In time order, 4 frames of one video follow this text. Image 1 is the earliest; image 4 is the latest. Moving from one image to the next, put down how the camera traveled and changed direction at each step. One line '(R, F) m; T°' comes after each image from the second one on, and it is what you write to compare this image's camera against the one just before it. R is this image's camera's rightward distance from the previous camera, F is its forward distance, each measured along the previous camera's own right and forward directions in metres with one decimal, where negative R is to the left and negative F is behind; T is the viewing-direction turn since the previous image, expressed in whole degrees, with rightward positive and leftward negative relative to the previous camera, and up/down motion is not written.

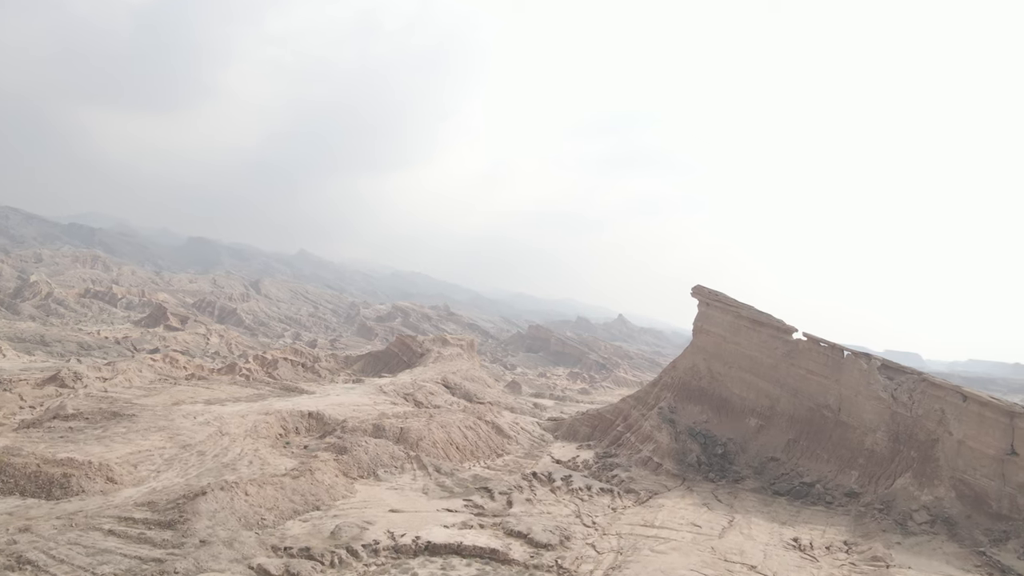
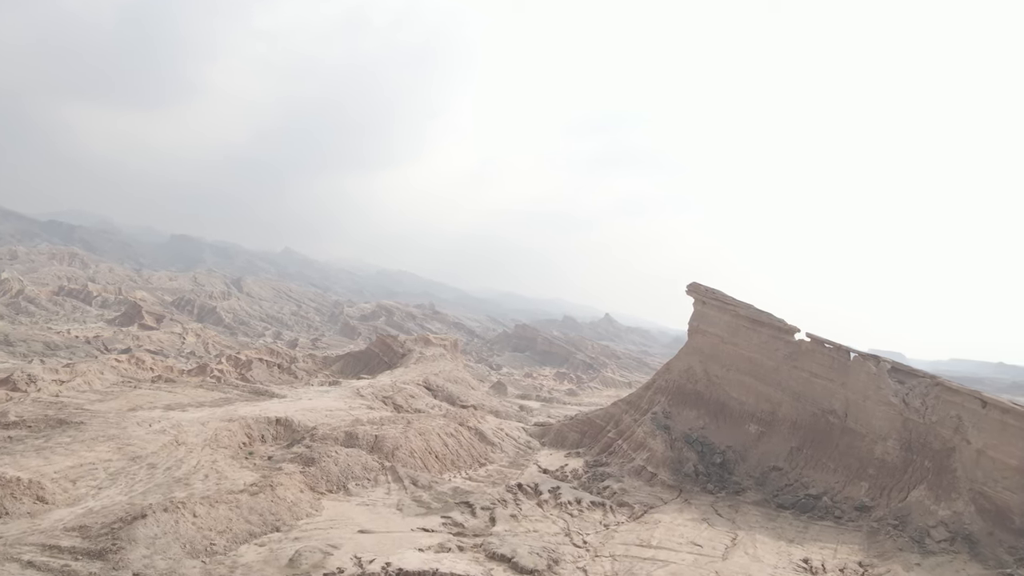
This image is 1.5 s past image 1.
(+0.1, +1.5) m; +2°
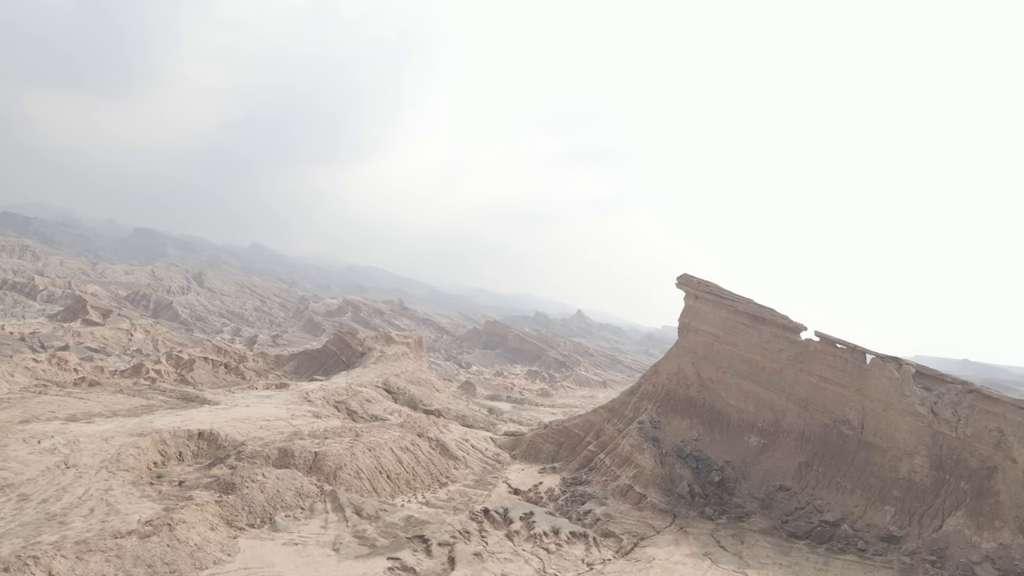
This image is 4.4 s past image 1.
(+0.2, +2.8) m; +3°
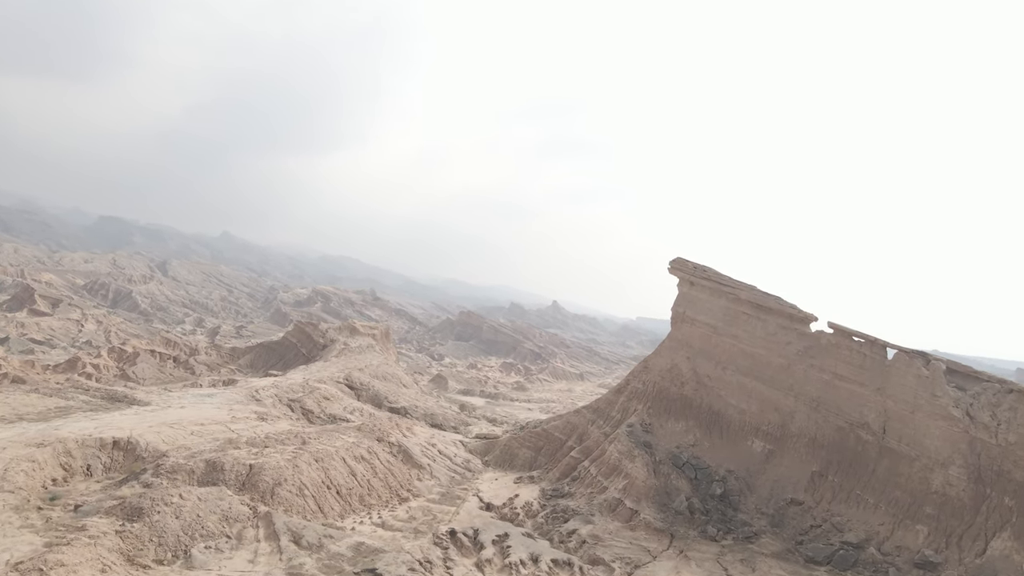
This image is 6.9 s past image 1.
(+0.1, +2.3) m; +3°
